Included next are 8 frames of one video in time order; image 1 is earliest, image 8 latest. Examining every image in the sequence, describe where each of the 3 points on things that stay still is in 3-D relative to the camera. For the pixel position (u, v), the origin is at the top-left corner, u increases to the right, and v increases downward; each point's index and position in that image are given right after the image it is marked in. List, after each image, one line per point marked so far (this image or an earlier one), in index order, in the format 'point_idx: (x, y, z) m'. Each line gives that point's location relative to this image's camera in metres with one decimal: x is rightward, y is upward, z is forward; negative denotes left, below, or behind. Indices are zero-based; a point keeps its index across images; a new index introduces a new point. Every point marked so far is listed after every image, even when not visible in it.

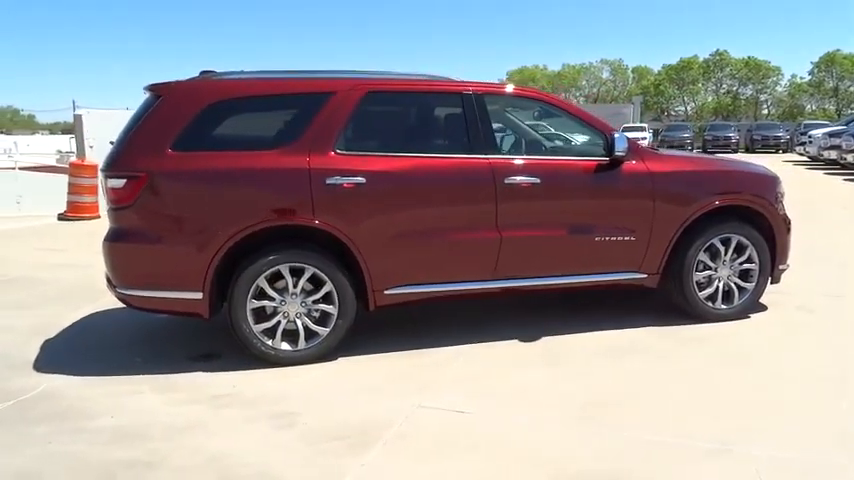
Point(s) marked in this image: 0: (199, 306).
0: (-1.5, -0.4, +4.7) m
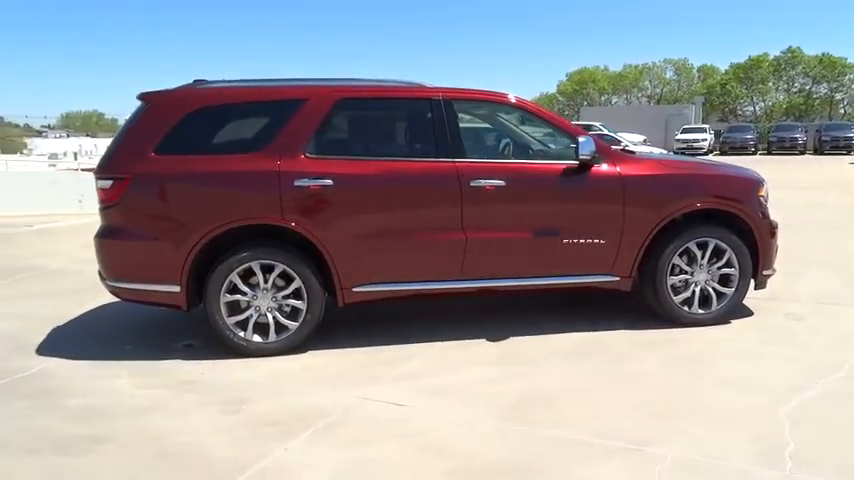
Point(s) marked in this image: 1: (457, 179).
0: (-1.7, -0.4, +5.1) m
1: (+0.2, +0.4, +5.2) m
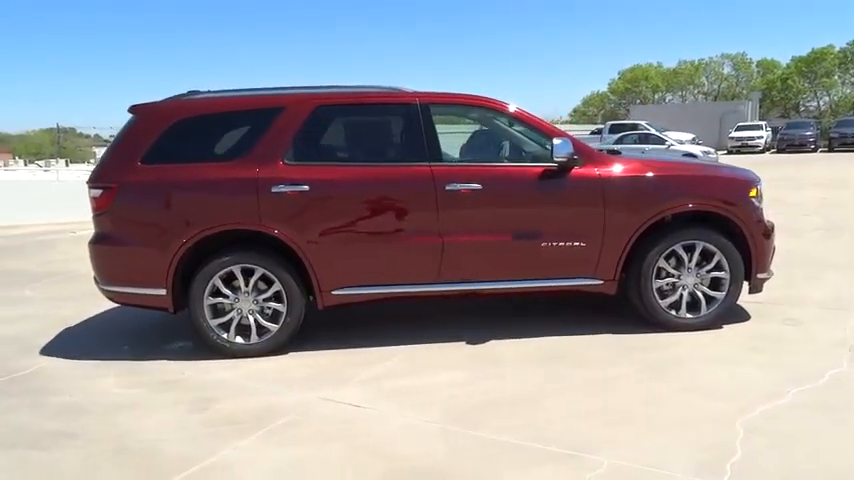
0: (-1.9, -0.4, +5.3) m
1: (0.0, +0.4, +5.3) m
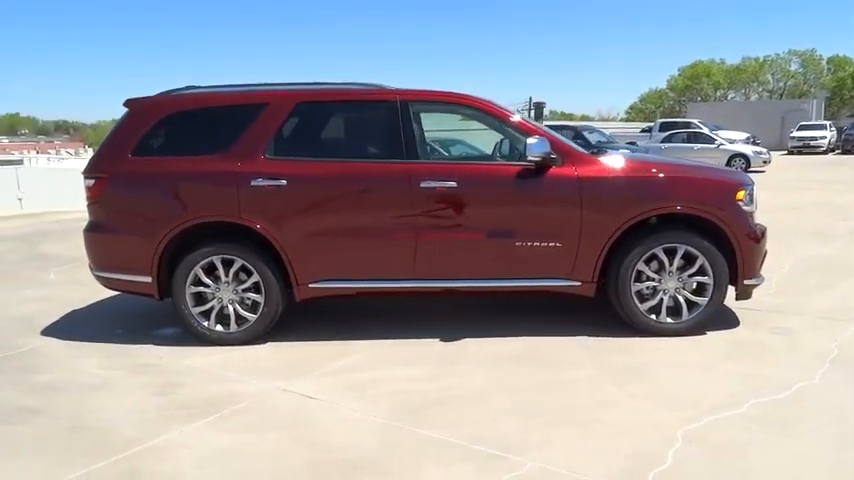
0: (-2.1, -0.4, +5.6) m
1: (-0.1, +0.4, +5.3) m
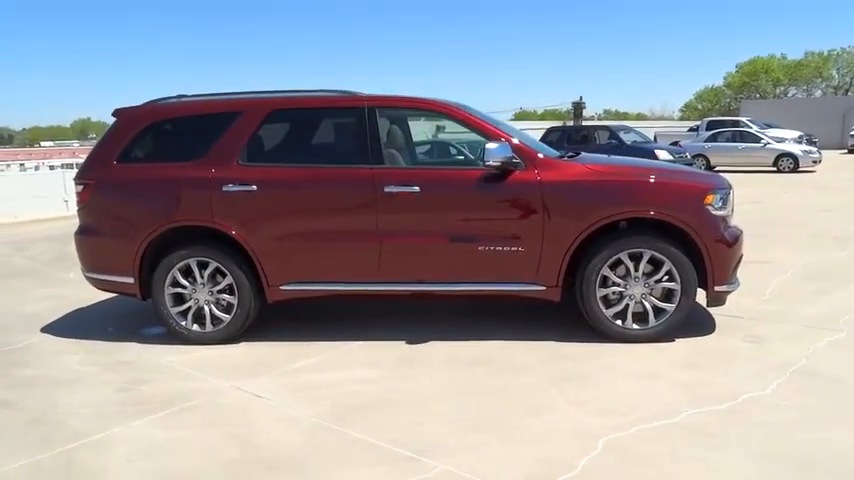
0: (-2.3, -0.4, +5.8) m
1: (-0.4, +0.4, +5.4) m
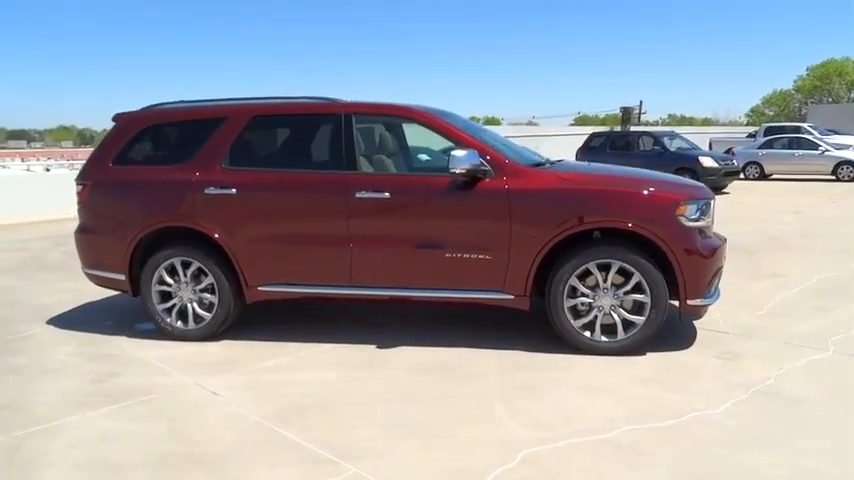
0: (-2.5, -0.4, +6.1) m
1: (-0.6, +0.4, +5.5) m
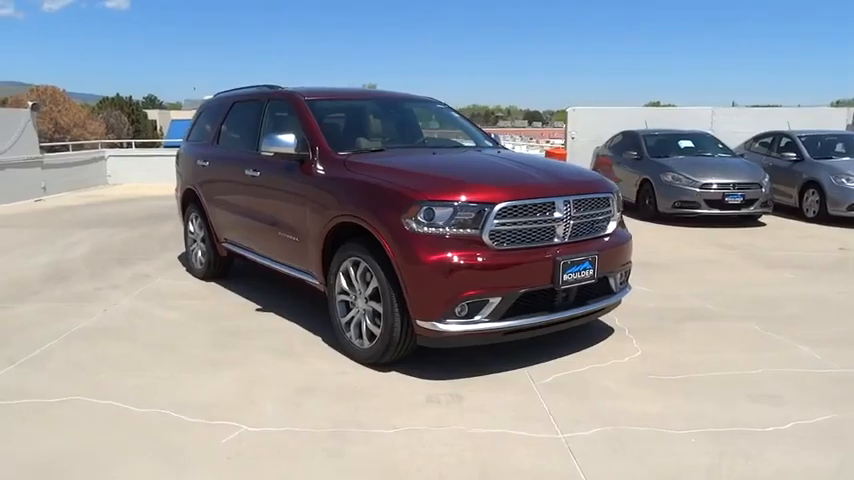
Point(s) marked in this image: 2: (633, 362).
0: (-2.3, -0.1, +6.7) m
1: (-0.4, +0.4, +5.9) m
2: (+1.2, -0.7, +4.3) m
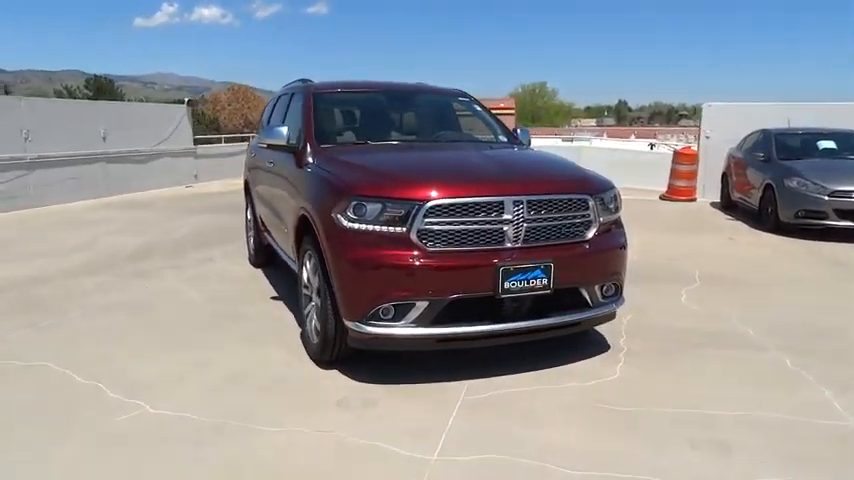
0: (-1.8, 0.0, +7.1) m
1: (-0.2, +0.5, +5.8) m
2: (+0.9, -0.7, +3.8) m
